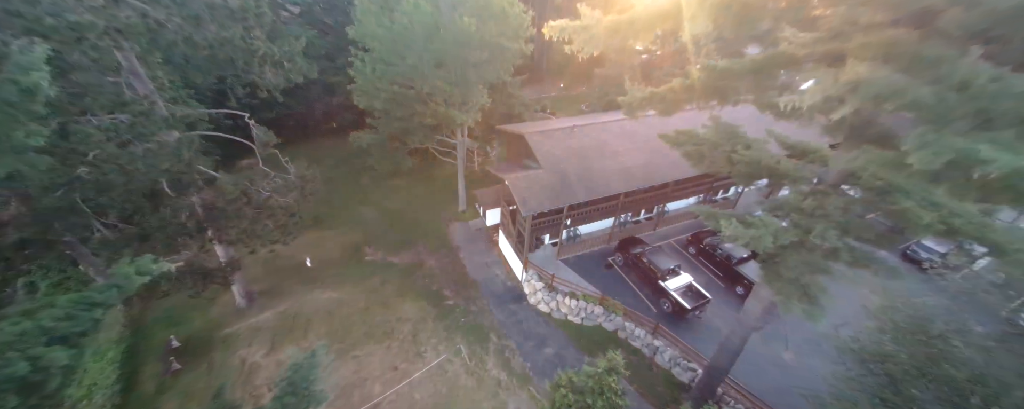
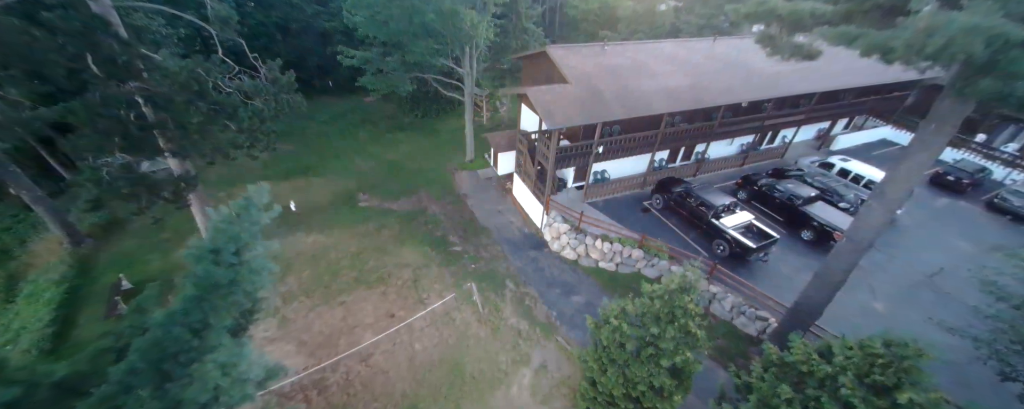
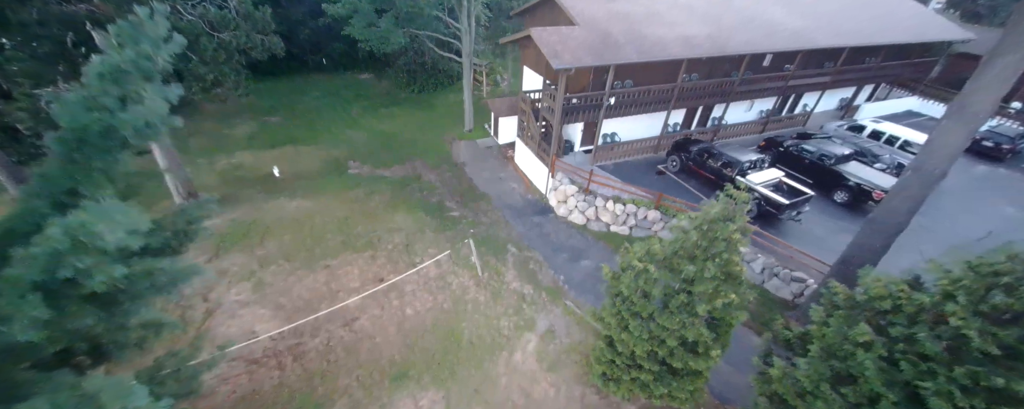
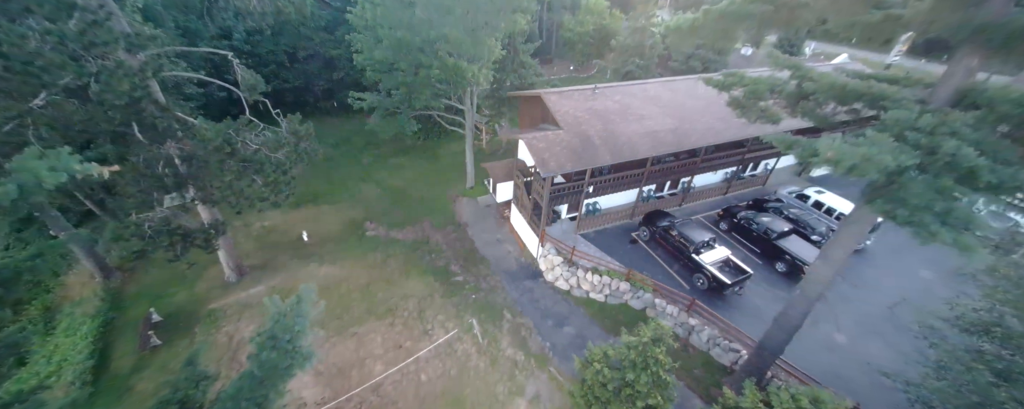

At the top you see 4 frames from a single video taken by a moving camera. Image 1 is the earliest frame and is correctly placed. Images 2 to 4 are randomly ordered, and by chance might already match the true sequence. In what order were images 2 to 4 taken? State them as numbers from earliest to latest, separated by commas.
4, 2, 3
